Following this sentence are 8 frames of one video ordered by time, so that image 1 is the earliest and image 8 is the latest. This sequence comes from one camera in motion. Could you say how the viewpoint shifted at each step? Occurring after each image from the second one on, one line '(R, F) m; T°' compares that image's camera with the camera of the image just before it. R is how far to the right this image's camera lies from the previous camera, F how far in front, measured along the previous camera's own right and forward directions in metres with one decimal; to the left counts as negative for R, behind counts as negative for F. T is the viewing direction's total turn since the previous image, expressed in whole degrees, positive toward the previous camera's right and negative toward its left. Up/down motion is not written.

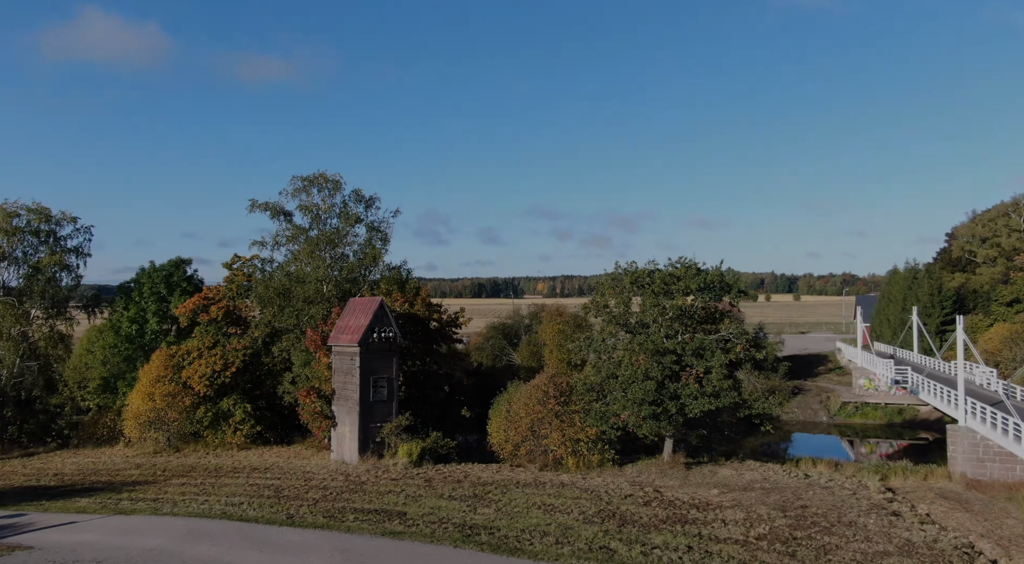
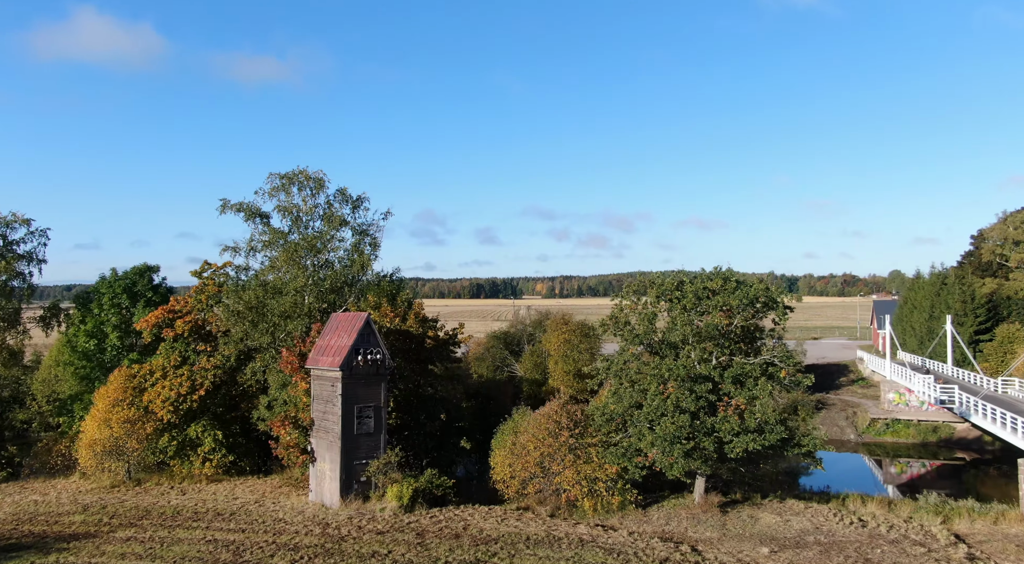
(-0.3, +4.8) m; 0°
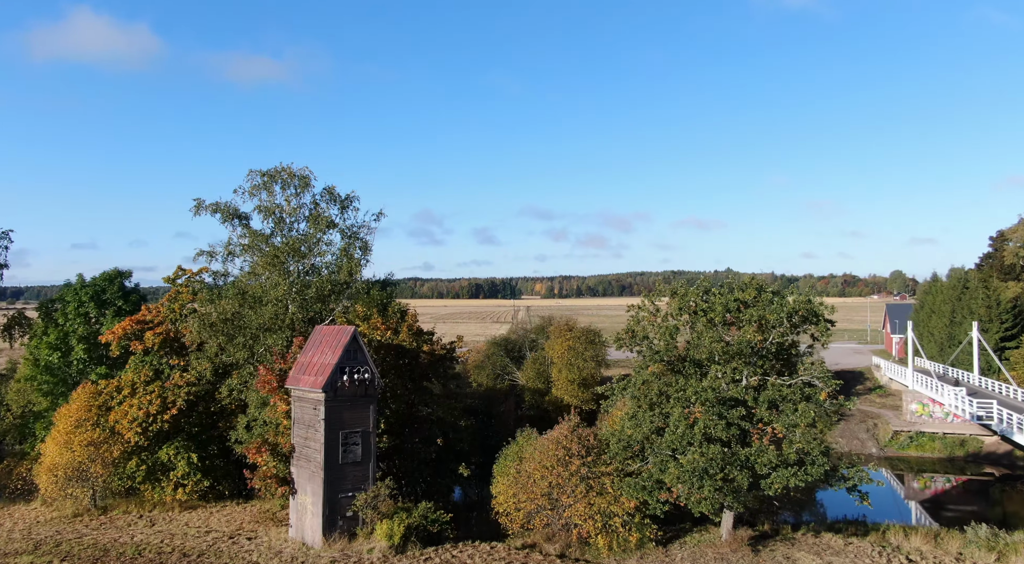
(-0.2, +3.3) m; 0°
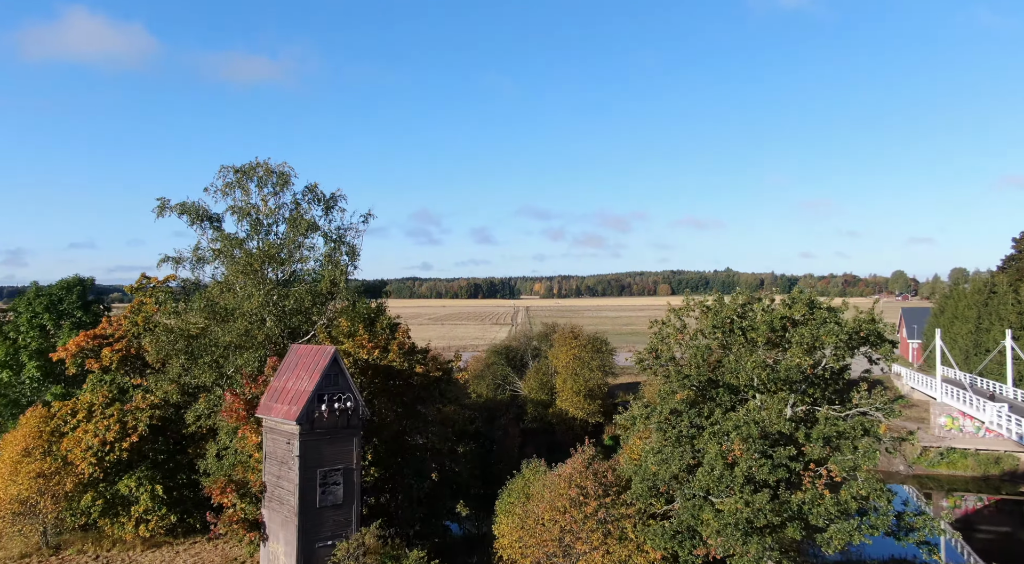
(-0.2, +3.7) m; 0°
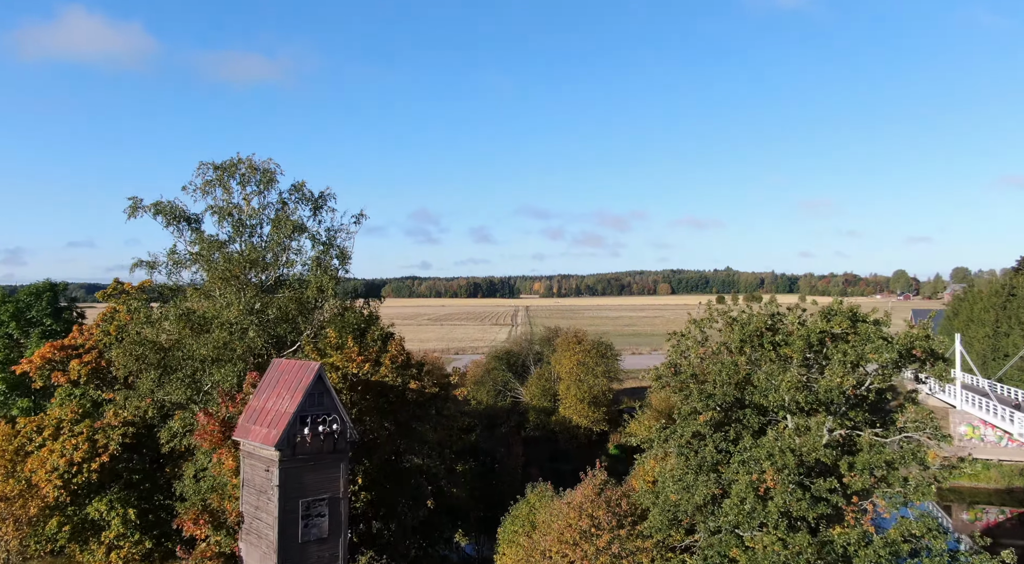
(-0.1, +2.3) m; 0°
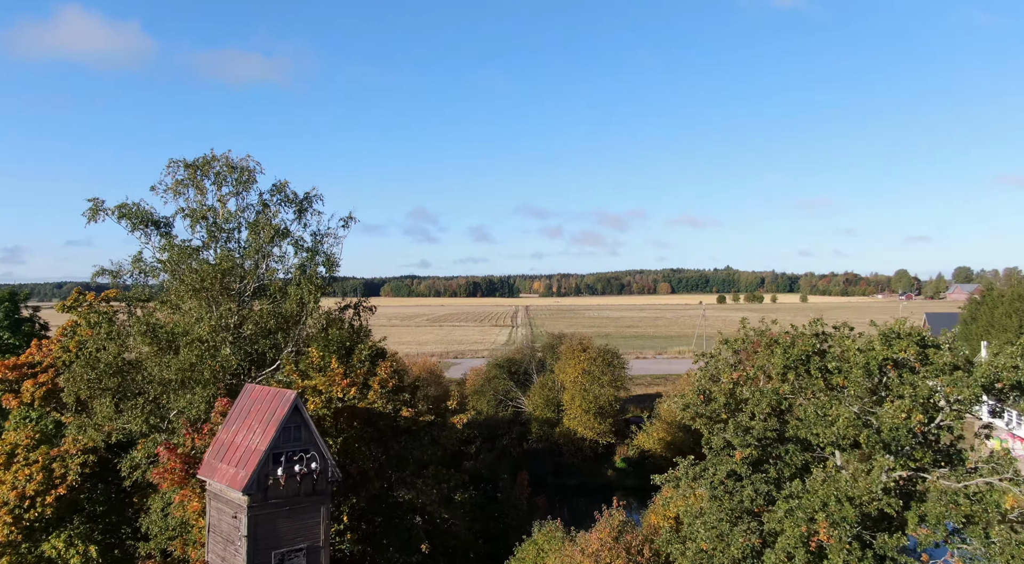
(-0.2, +2.8) m; 0°
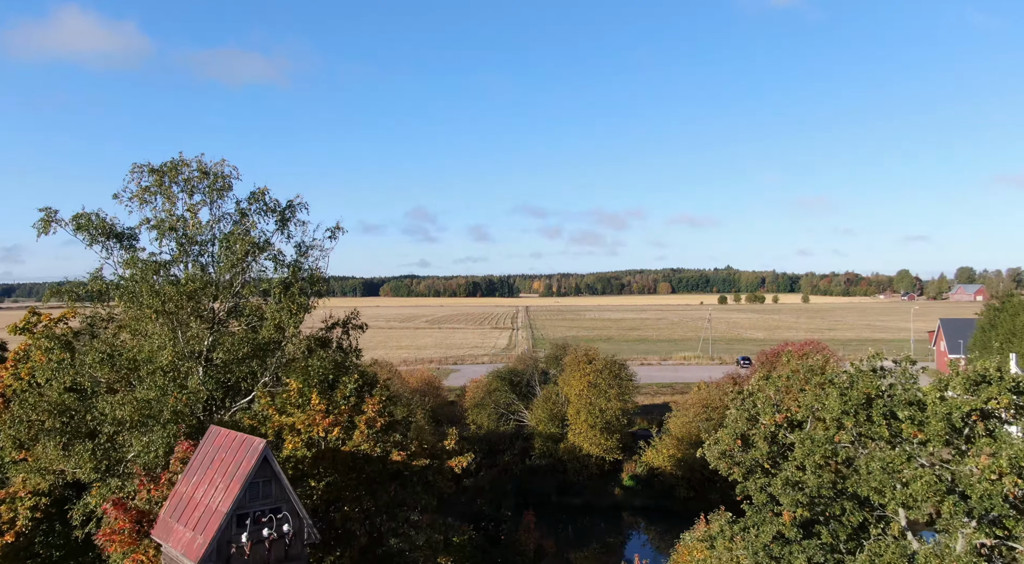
(-0.2, +2.7) m; 0°
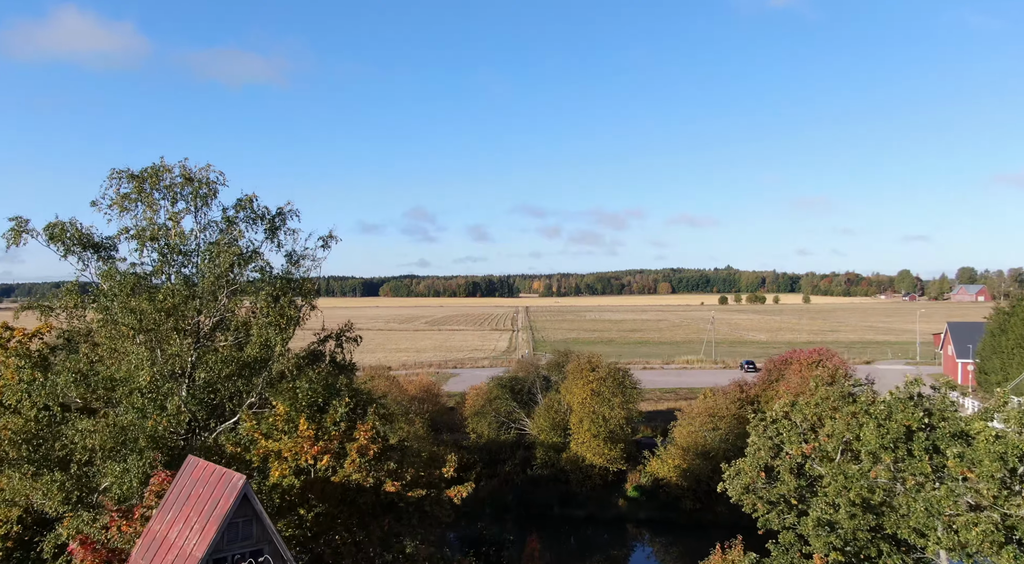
(-0.1, +1.3) m; 0°
